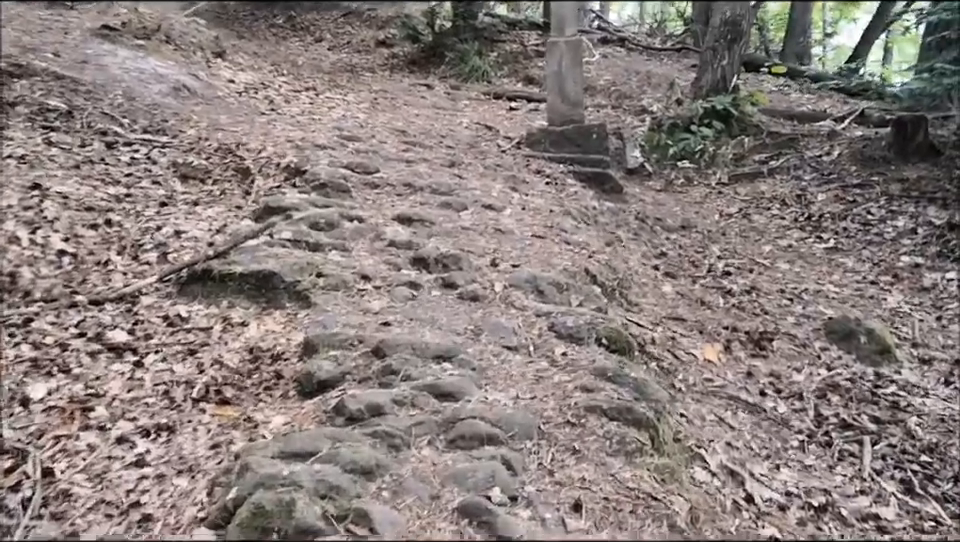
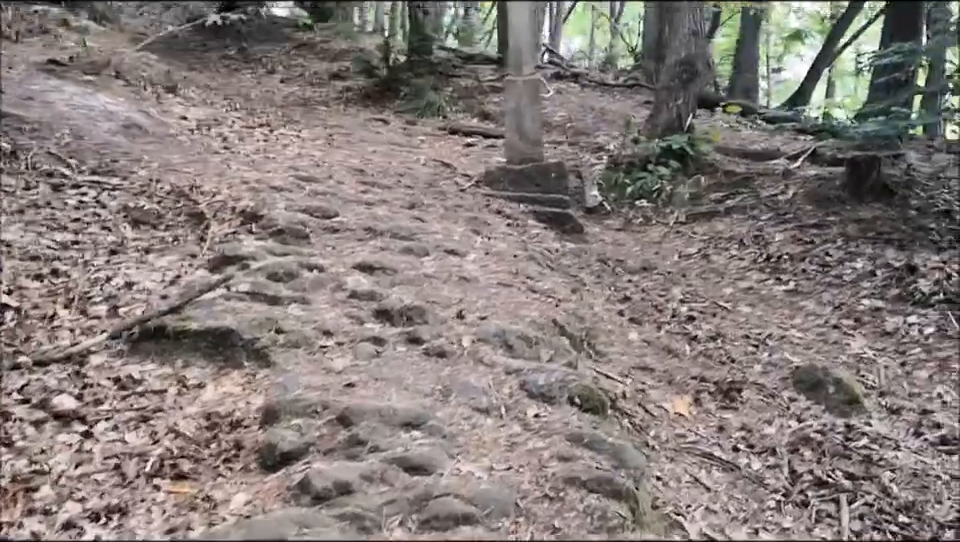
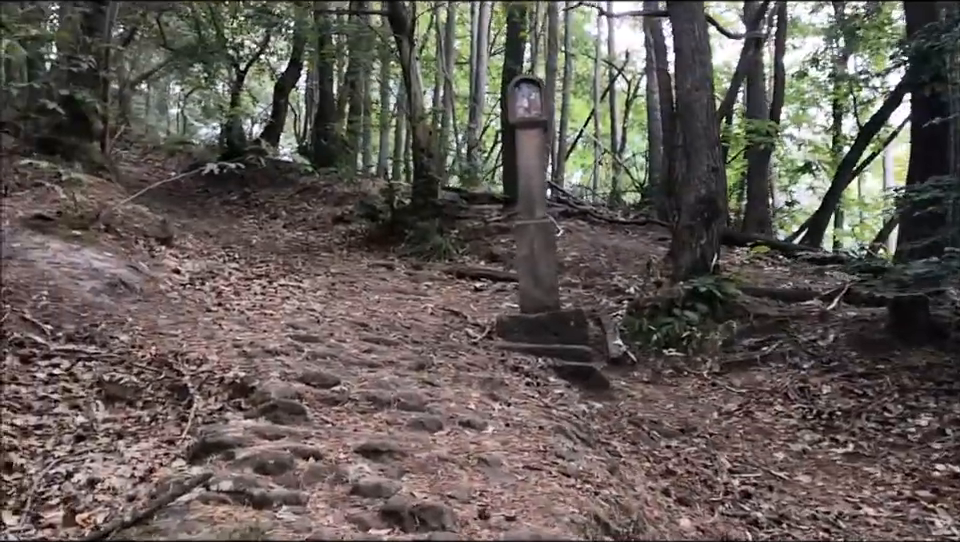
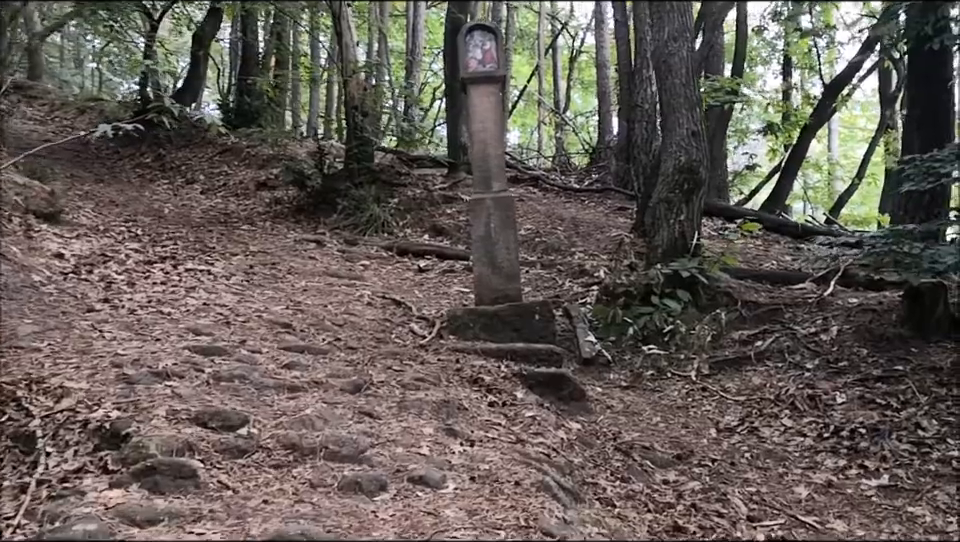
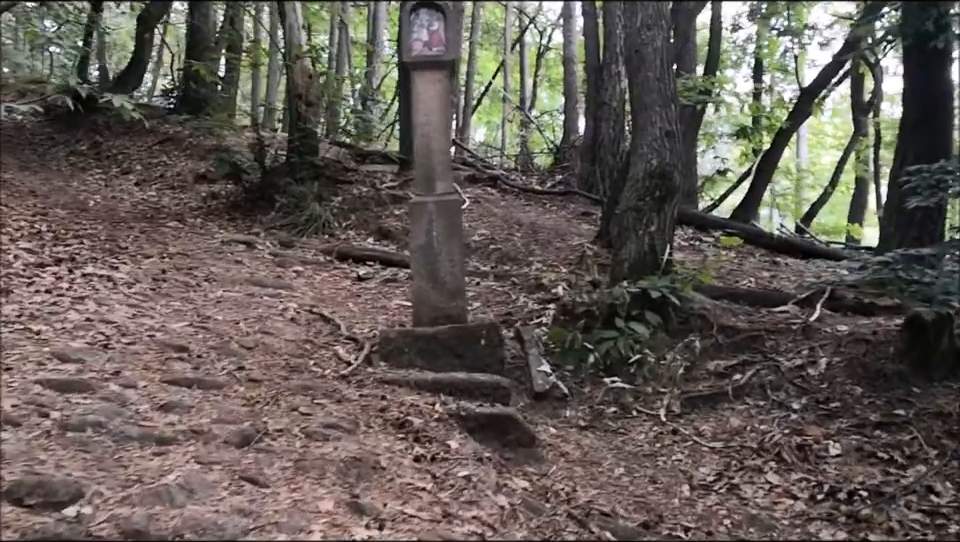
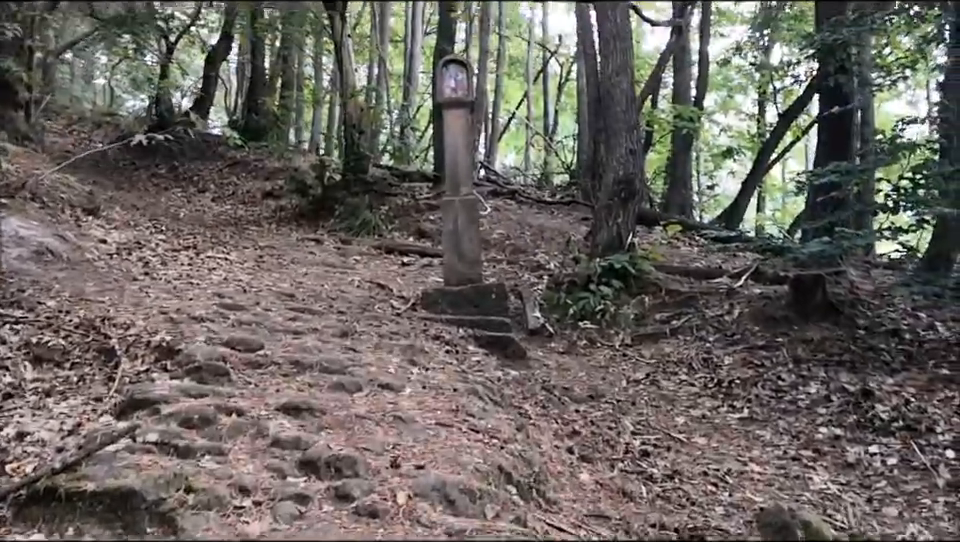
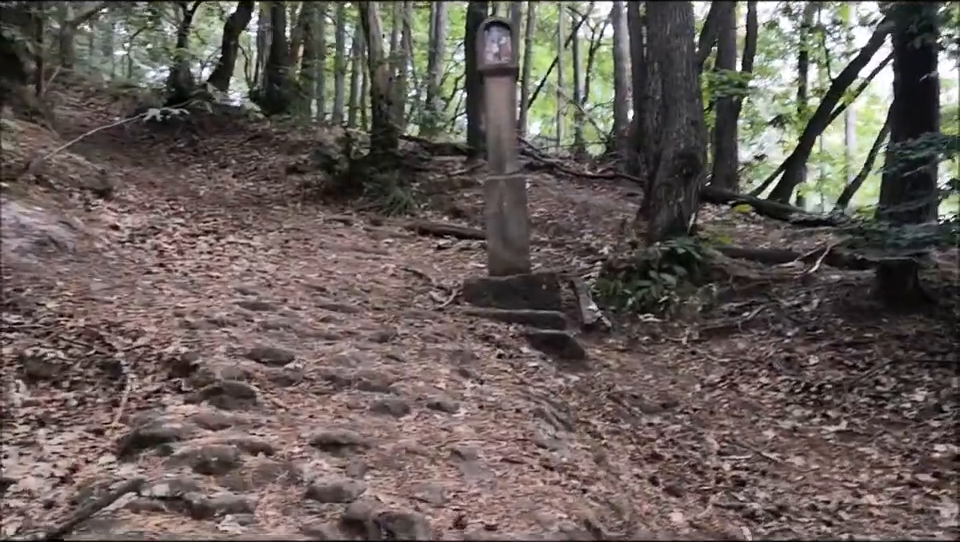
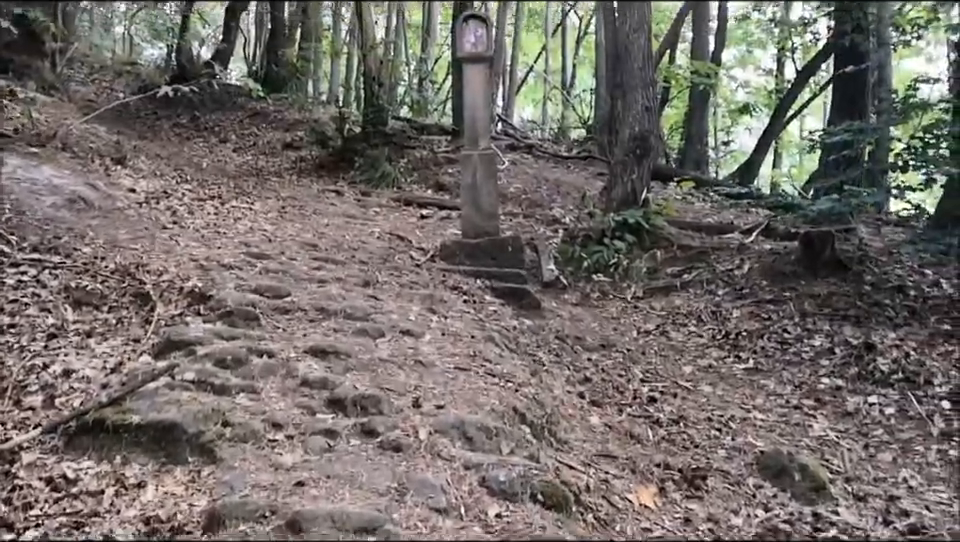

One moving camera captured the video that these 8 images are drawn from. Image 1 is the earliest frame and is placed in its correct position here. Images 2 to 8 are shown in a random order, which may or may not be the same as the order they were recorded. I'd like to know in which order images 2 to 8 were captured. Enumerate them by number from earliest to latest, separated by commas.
2, 8, 6, 3, 7, 4, 5
